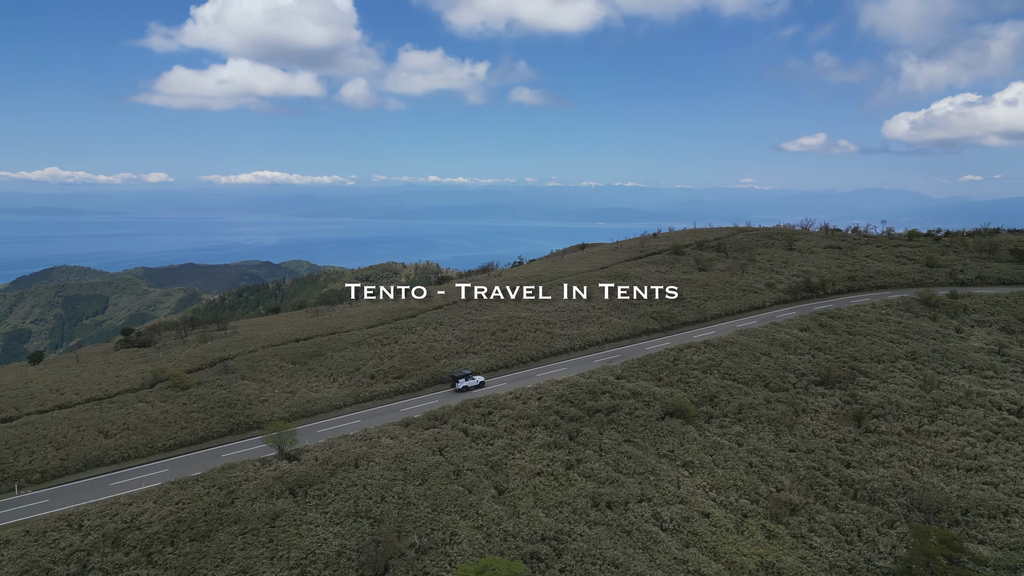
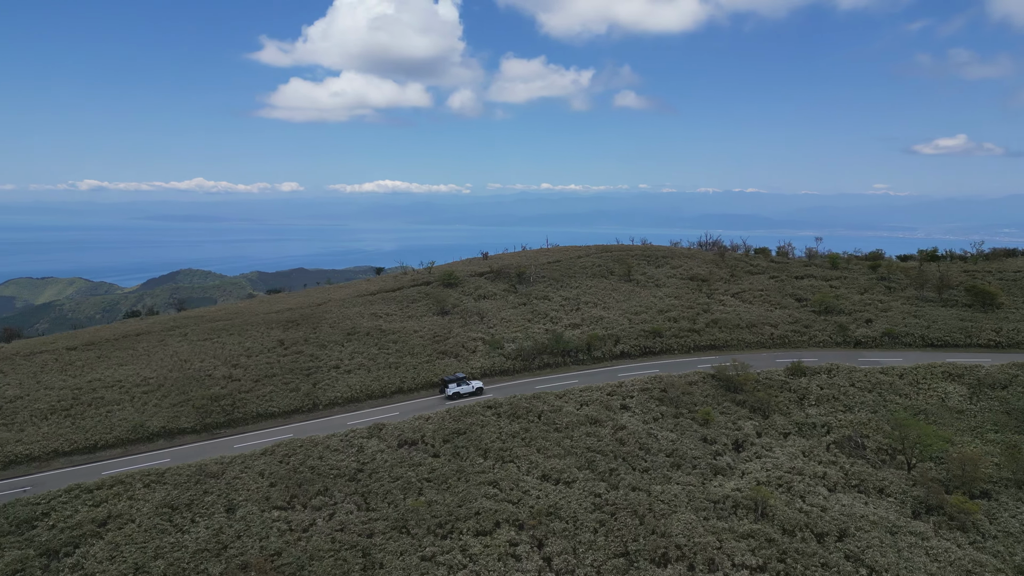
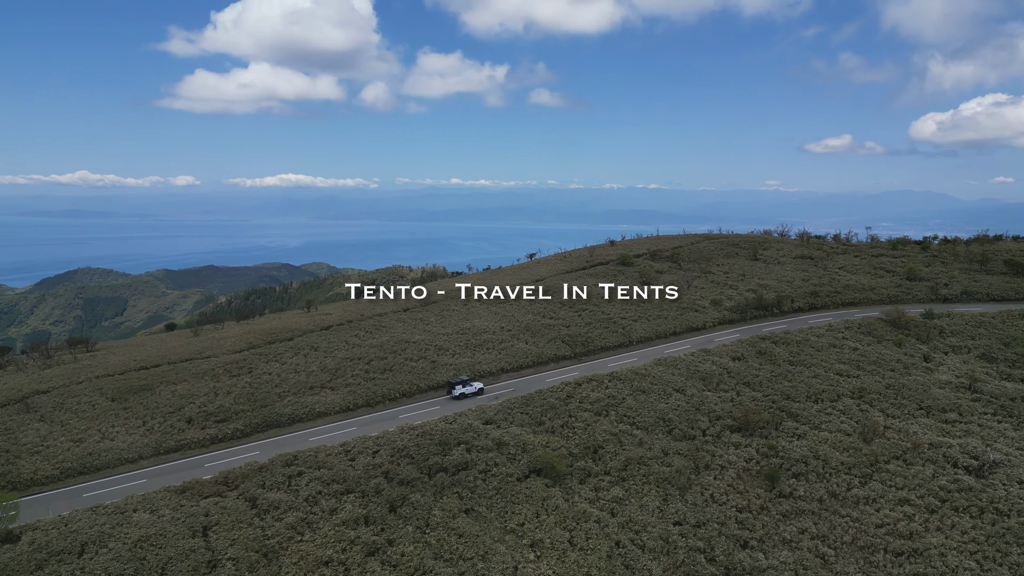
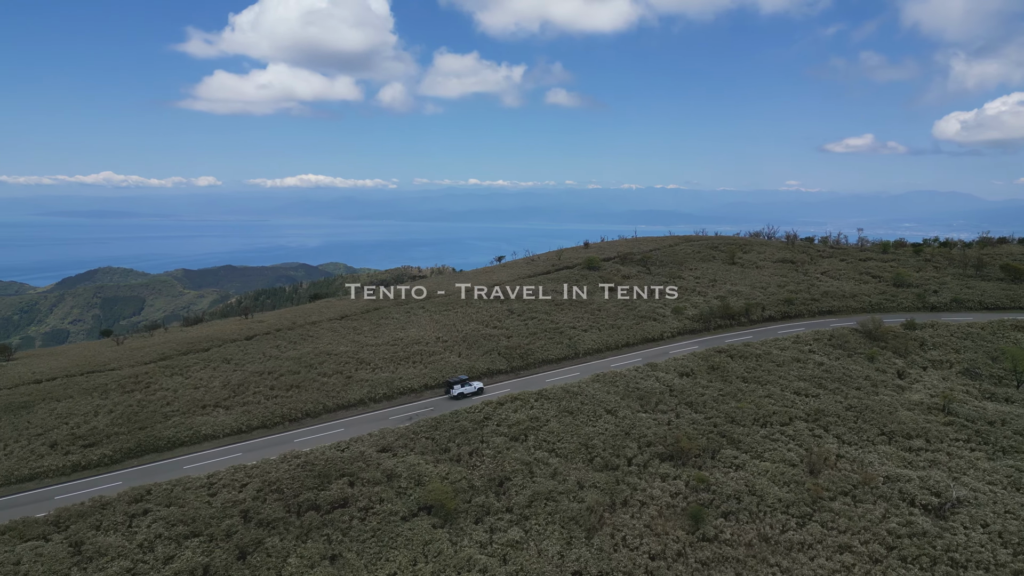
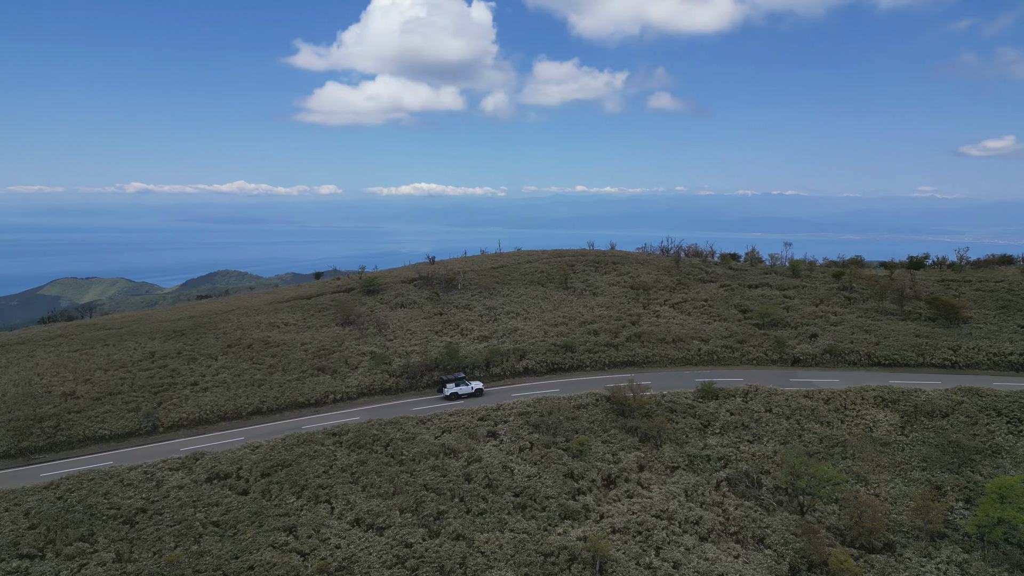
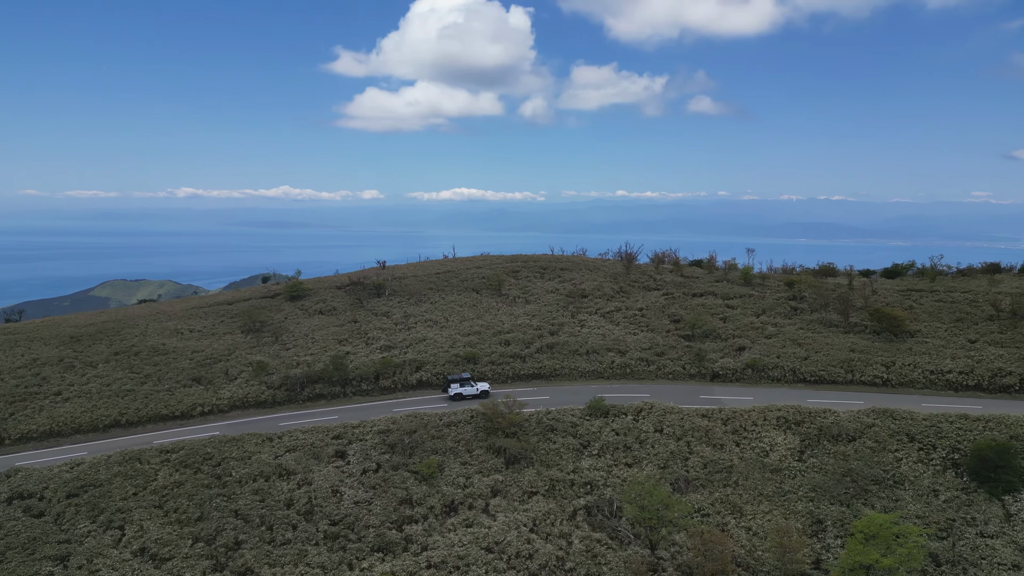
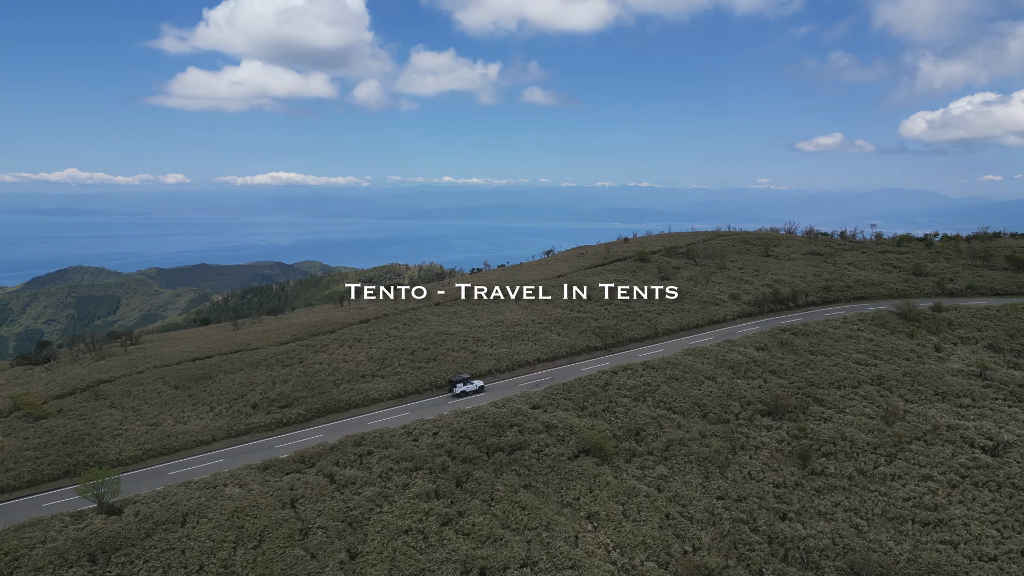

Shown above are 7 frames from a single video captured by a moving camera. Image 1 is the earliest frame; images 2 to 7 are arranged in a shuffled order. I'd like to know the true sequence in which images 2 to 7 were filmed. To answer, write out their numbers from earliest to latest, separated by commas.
7, 3, 4, 2, 5, 6
